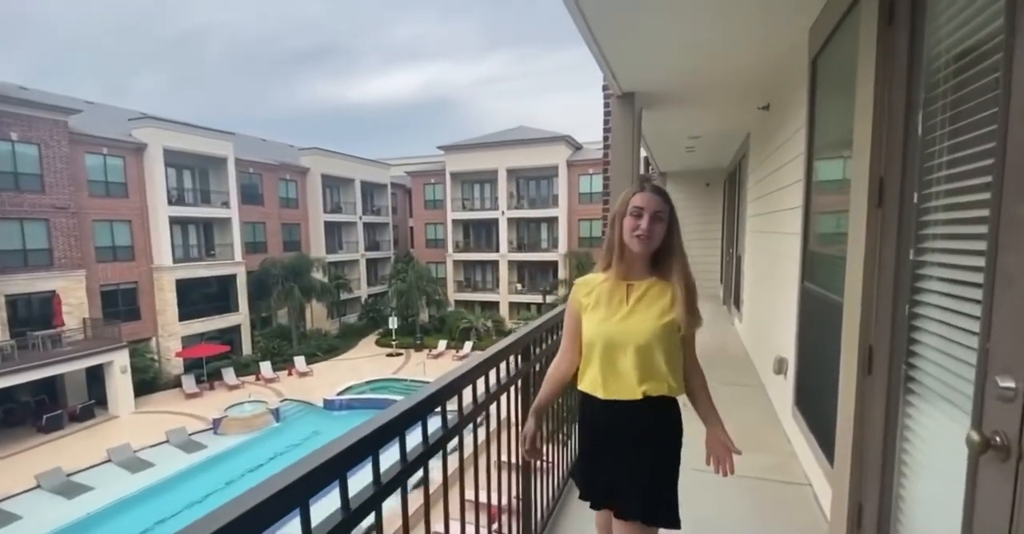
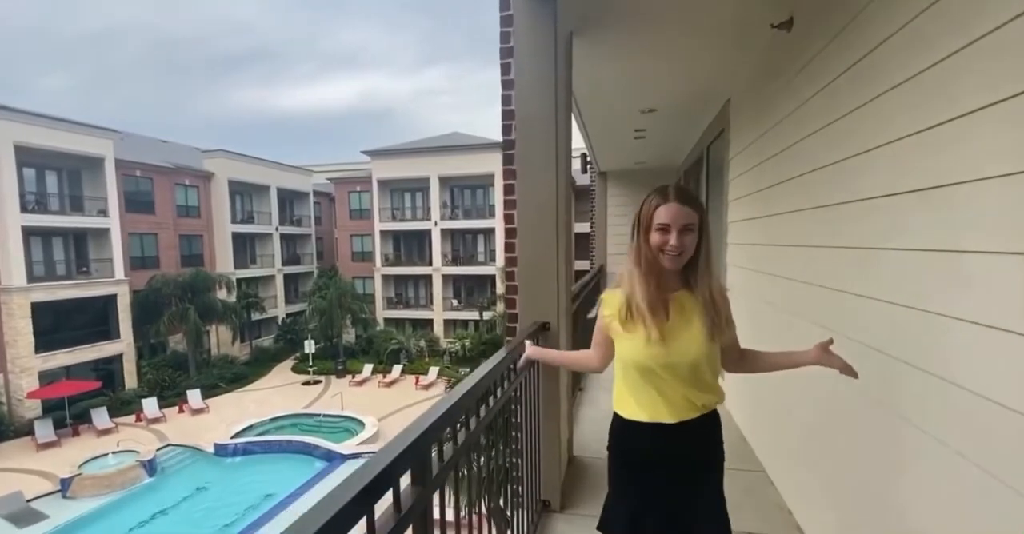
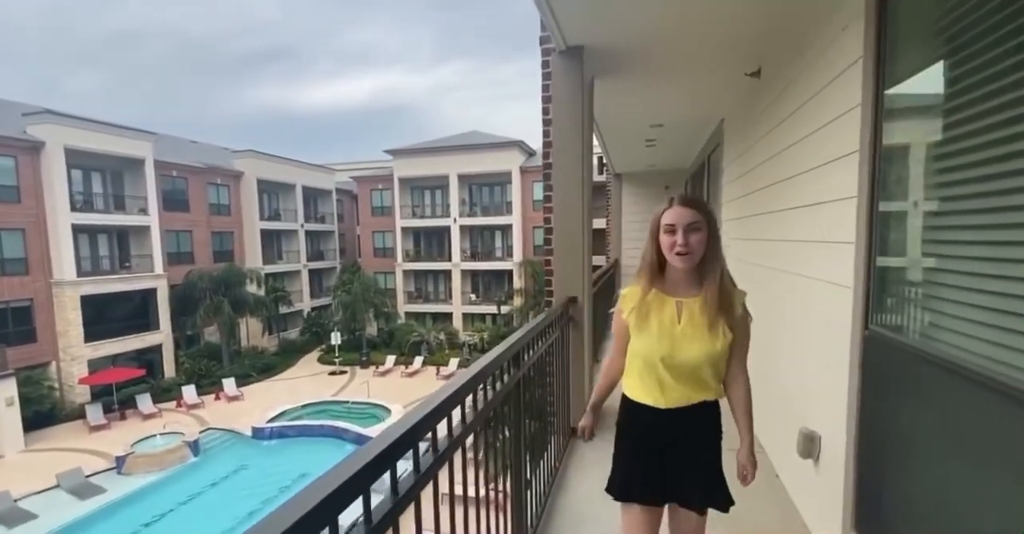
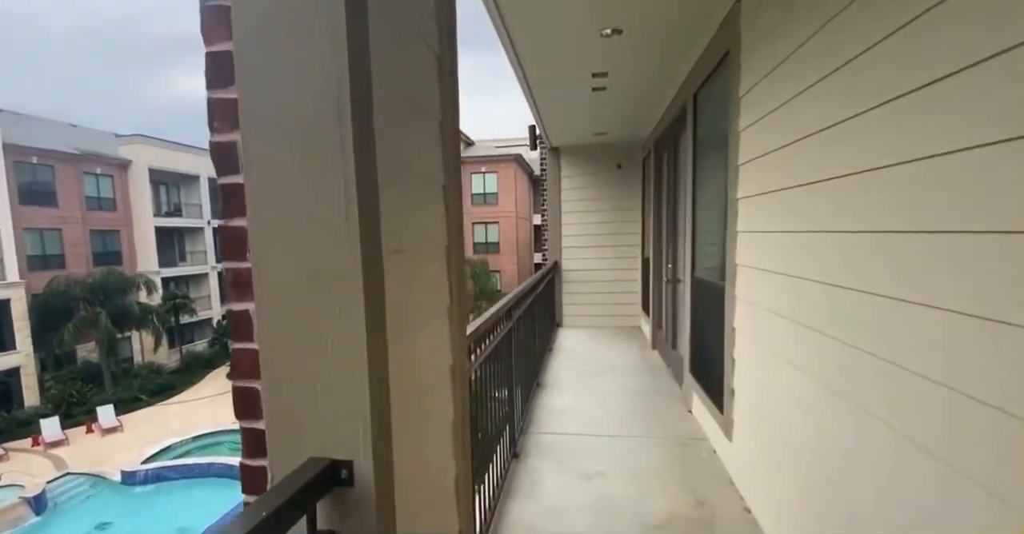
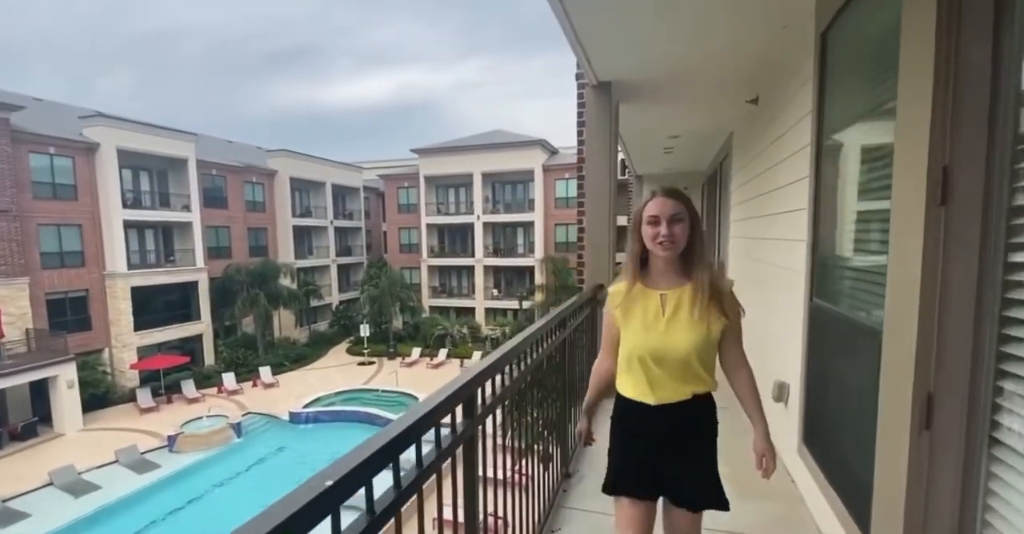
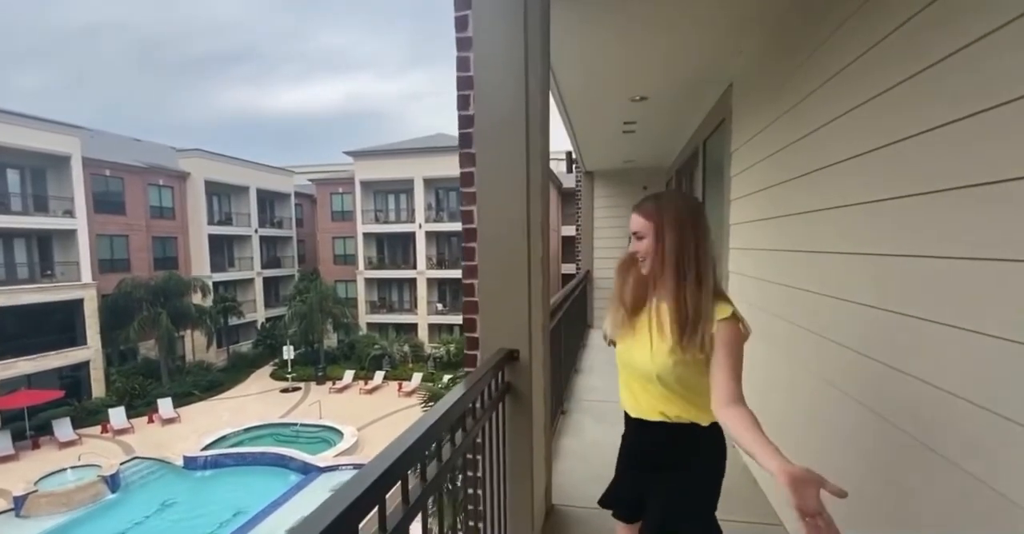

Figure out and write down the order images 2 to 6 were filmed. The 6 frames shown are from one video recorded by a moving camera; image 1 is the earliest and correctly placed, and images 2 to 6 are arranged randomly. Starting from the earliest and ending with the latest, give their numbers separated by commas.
5, 3, 2, 6, 4
